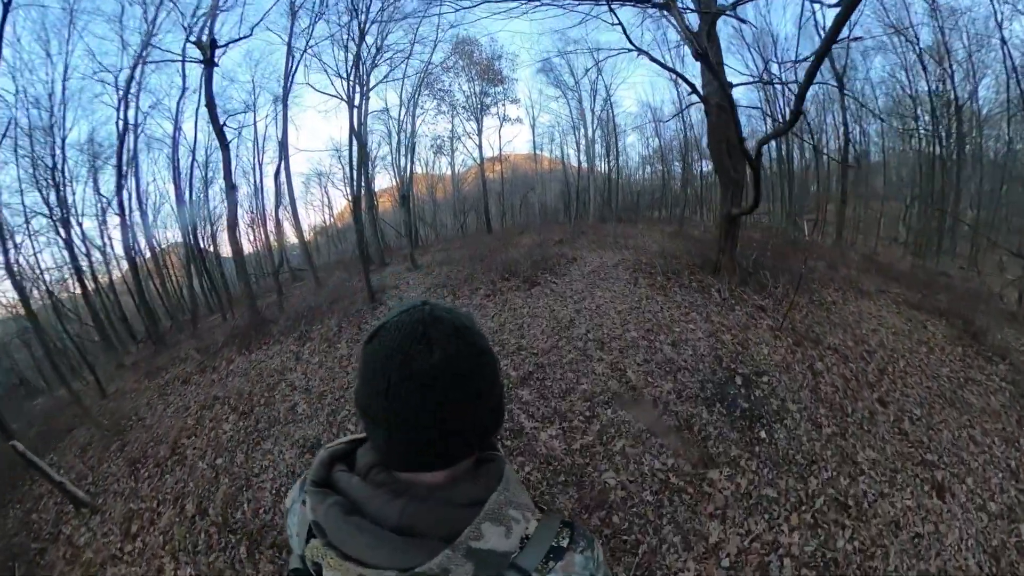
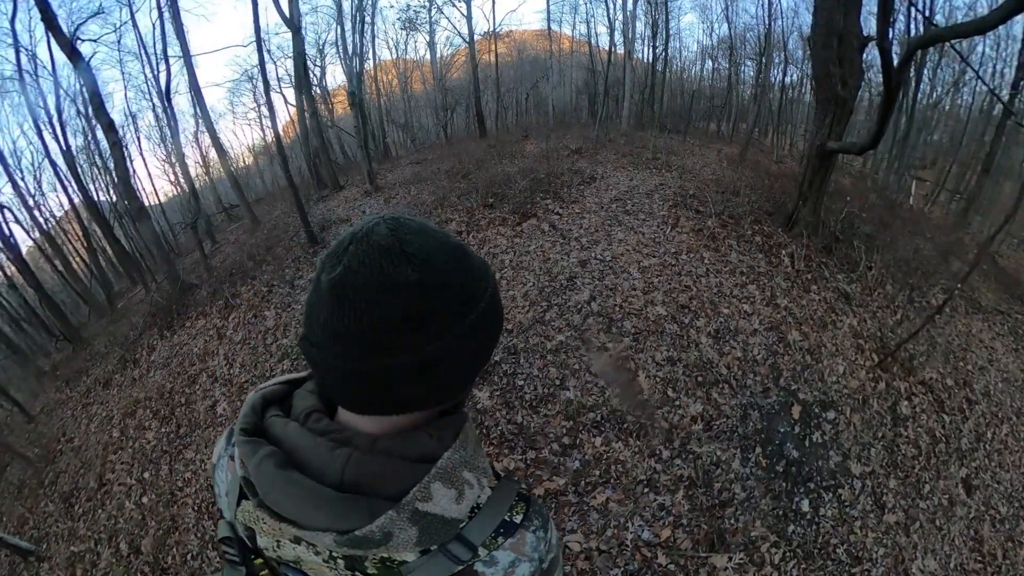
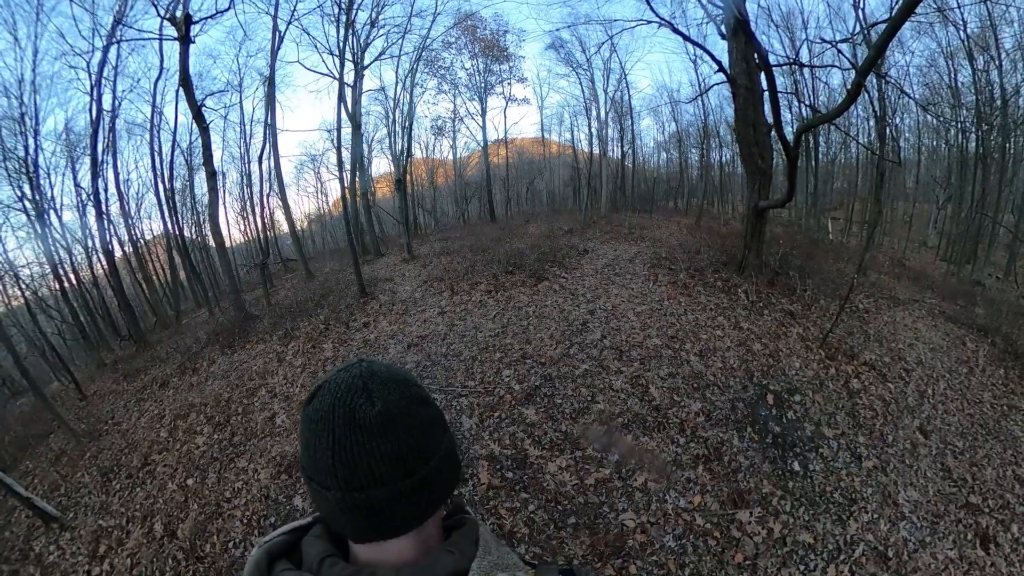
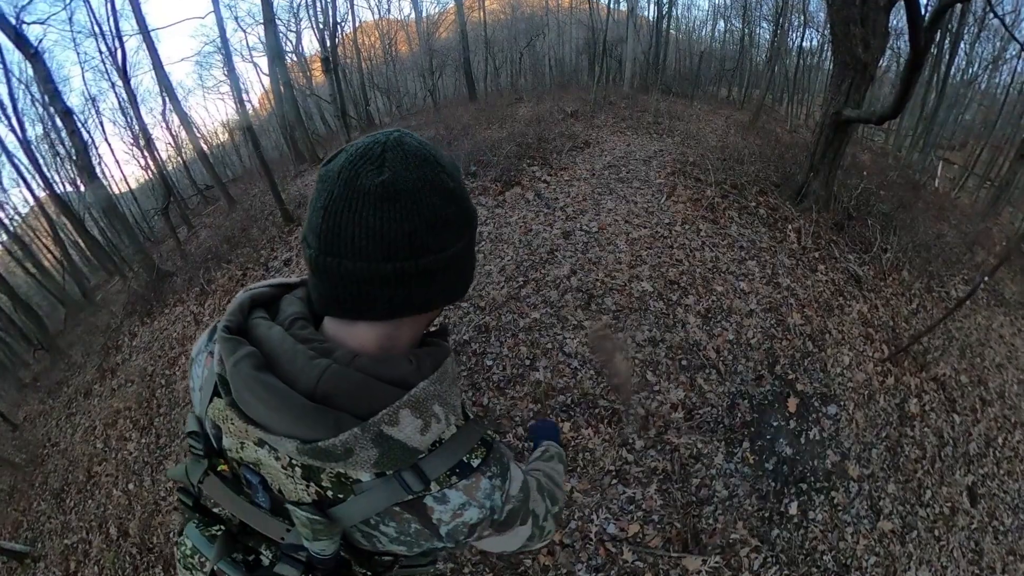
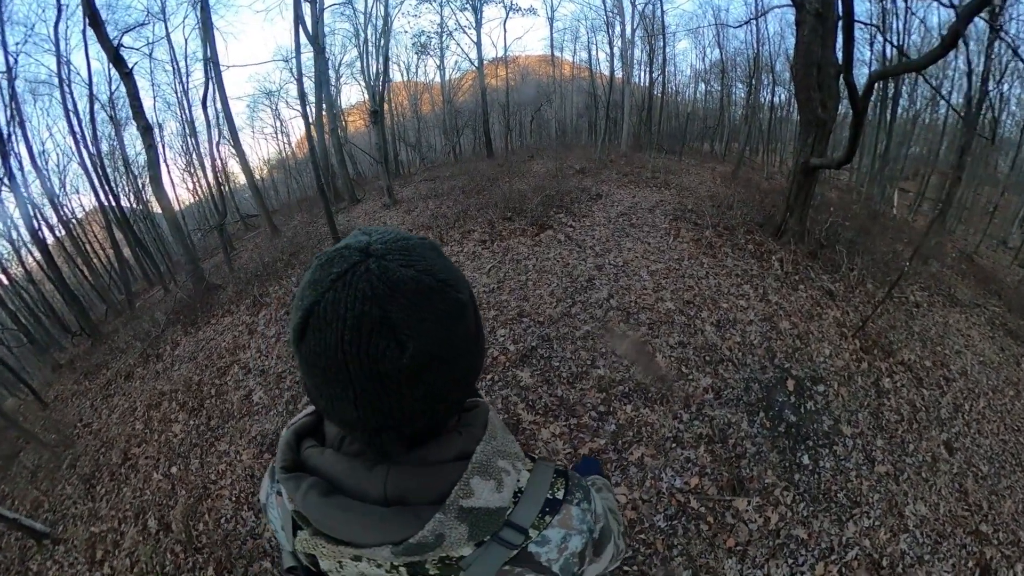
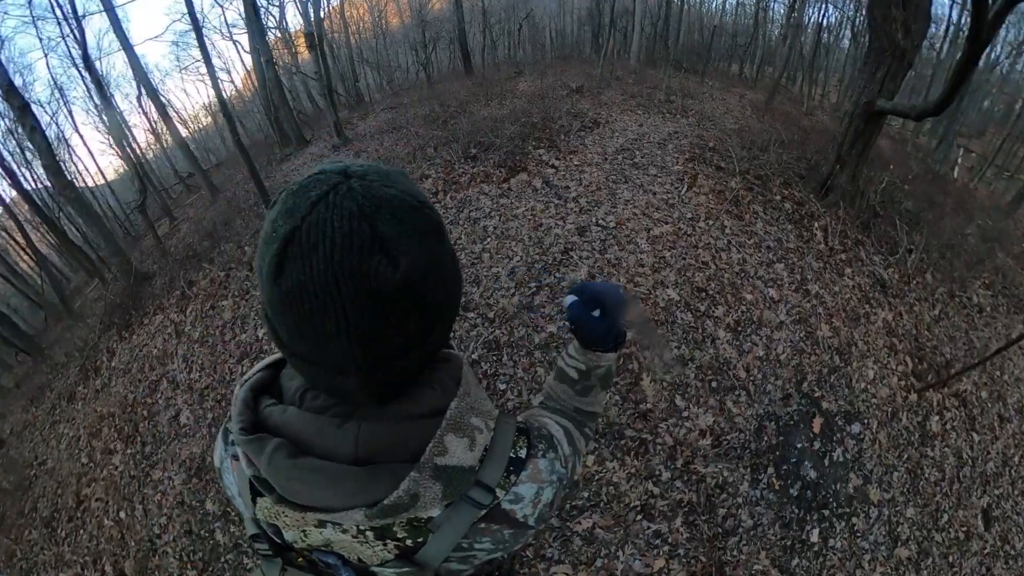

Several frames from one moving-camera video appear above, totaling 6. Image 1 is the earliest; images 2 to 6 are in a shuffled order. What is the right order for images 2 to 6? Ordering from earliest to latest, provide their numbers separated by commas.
3, 5, 2, 4, 6
